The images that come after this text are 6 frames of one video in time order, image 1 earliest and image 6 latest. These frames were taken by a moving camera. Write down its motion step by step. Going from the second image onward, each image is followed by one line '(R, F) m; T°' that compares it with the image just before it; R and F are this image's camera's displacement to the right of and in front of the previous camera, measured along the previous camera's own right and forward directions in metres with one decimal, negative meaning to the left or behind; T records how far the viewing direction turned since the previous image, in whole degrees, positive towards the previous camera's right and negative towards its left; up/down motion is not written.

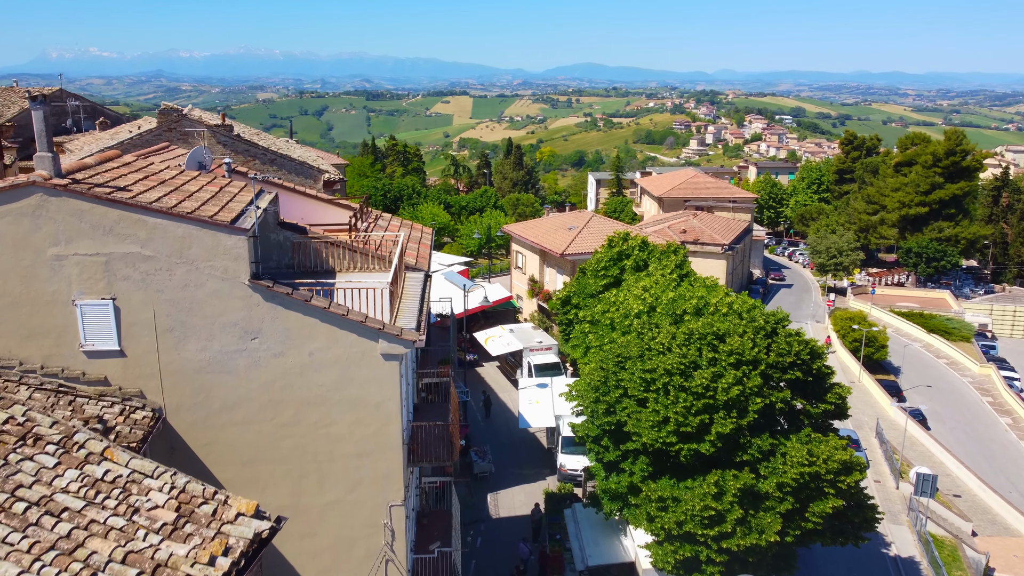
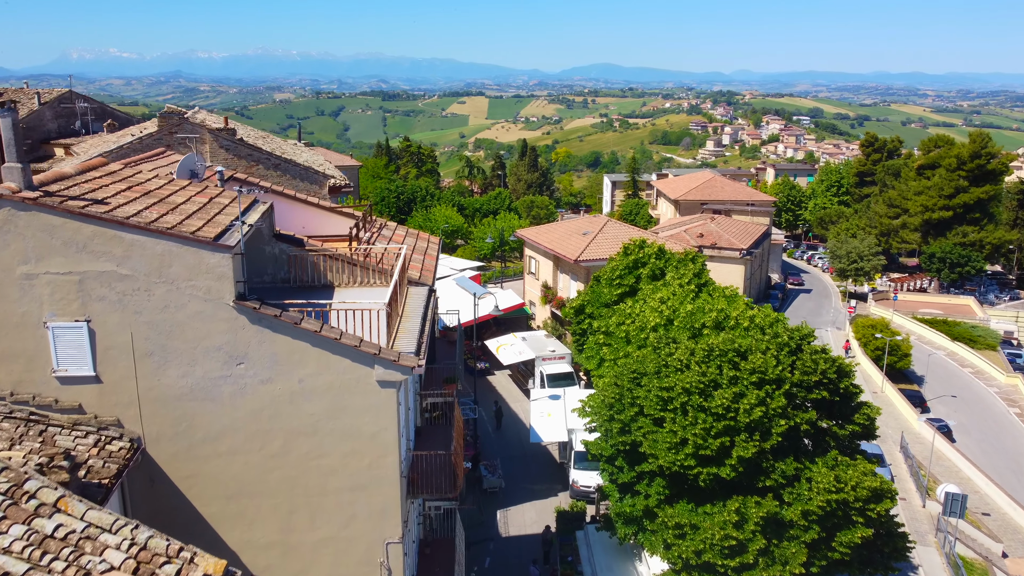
(+0.1, +0.7) m; -1°
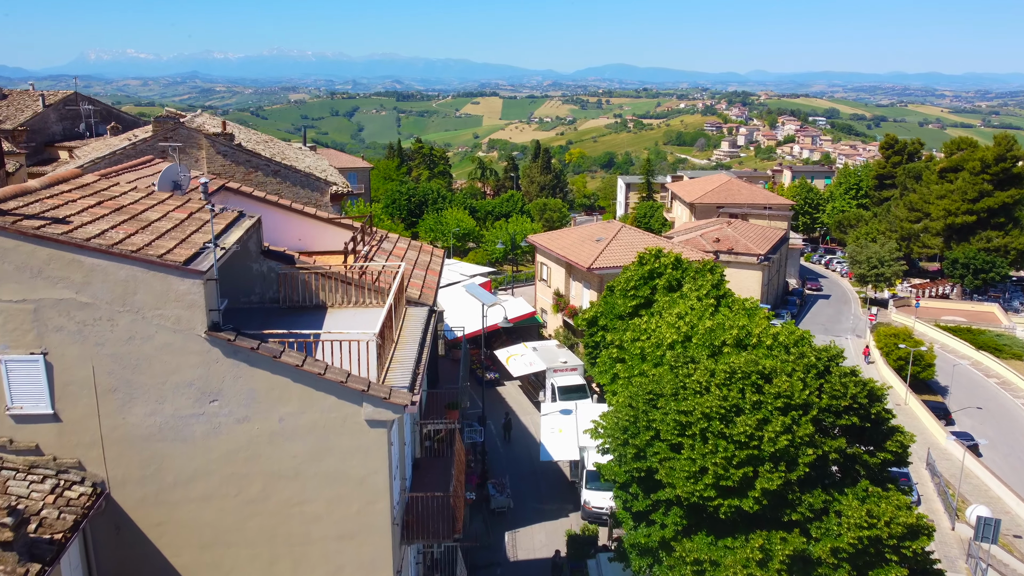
(+0.1, +0.9) m; -1°
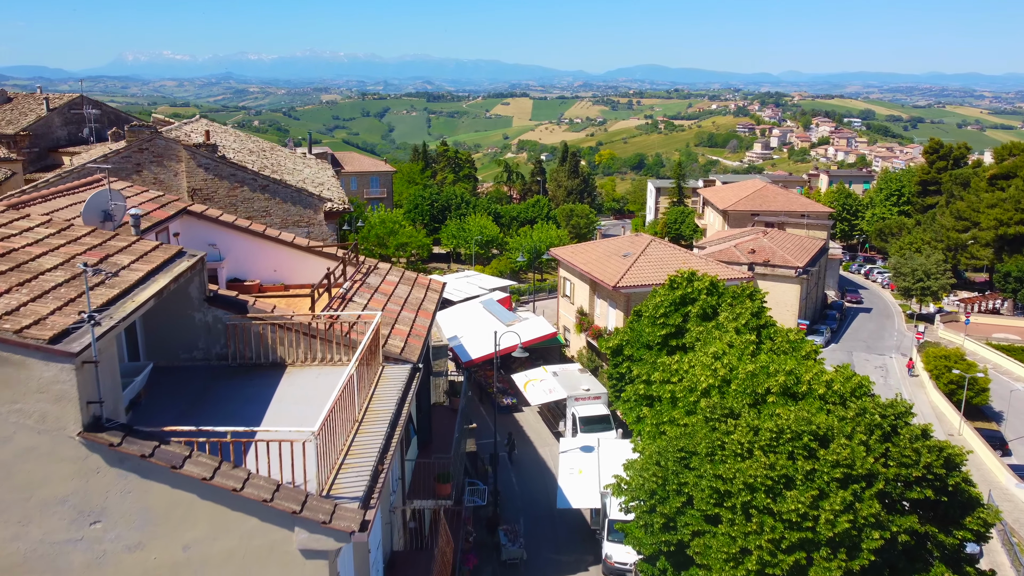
(+0.3, +2.1) m; -2°
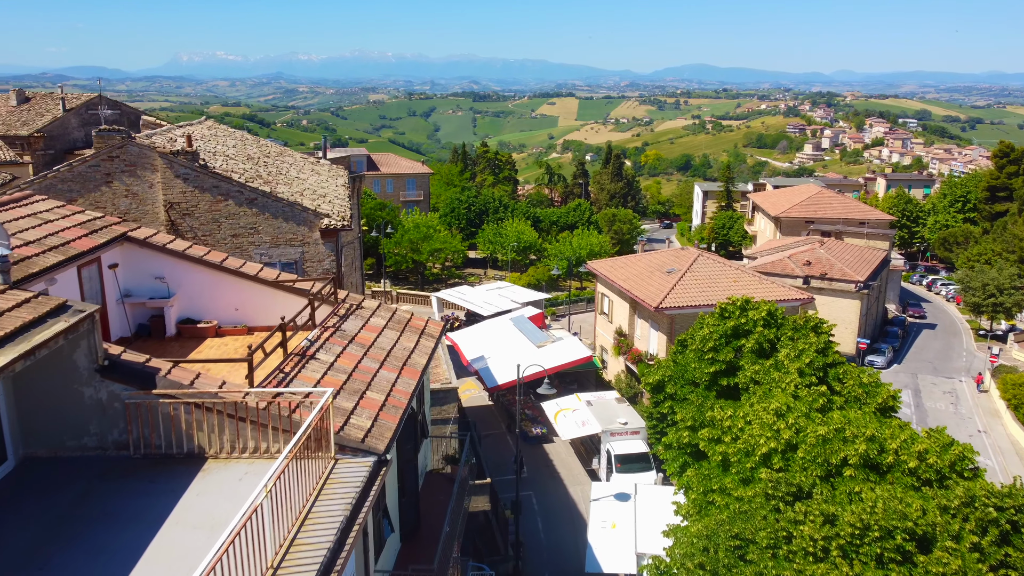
(+0.4, +2.4) m; -3°
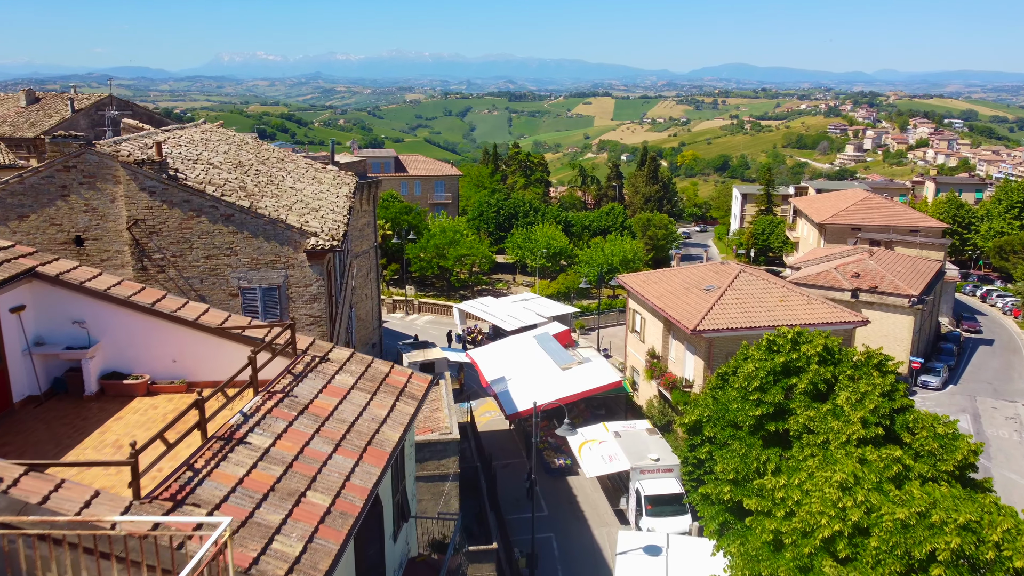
(+0.3, +2.1) m; -2°
